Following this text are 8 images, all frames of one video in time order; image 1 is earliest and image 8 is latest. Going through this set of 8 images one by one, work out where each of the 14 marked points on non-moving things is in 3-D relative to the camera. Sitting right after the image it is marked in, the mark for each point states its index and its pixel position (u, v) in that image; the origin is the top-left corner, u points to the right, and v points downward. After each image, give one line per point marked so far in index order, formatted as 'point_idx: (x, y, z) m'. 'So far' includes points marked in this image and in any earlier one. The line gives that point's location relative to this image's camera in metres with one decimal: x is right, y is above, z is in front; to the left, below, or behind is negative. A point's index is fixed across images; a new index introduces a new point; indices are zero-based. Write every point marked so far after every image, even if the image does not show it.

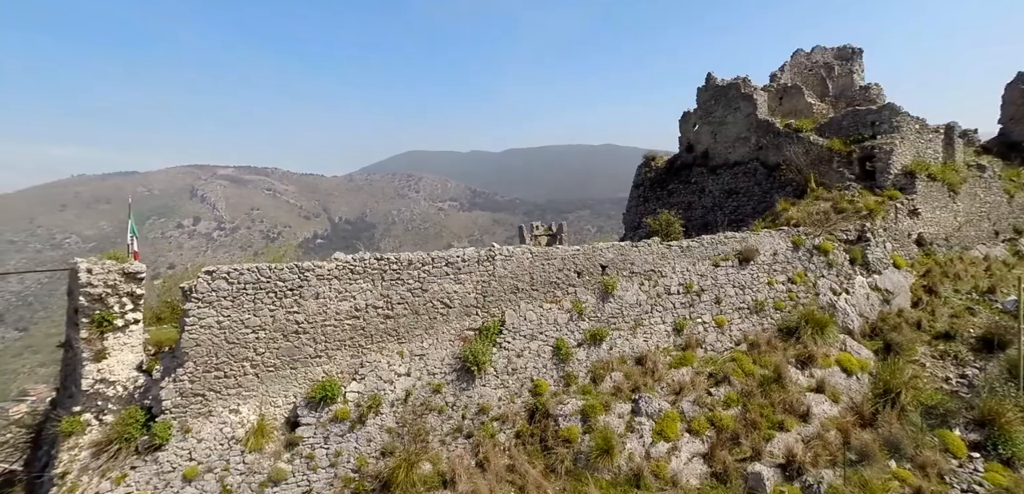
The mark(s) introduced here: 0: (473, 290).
0: (-0.6, -0.6, +7.6) m
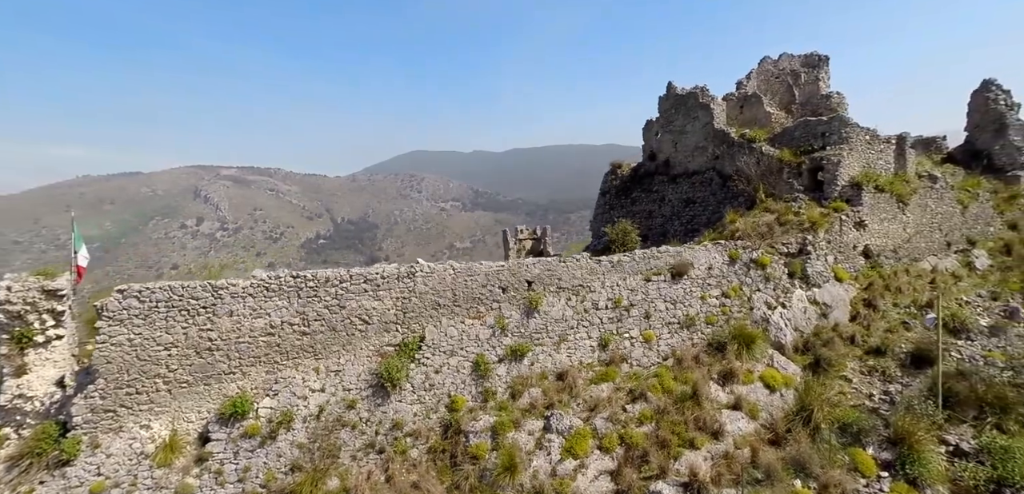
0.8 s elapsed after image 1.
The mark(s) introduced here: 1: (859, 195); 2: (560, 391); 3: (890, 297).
0: (-1.8, -0.9, +7.7) m
1: (+7.3, +1.1, +11.0) m
2: (+0.7, -2.1, +7.8) m
3: (+7.3, -1.0, +10.1) m
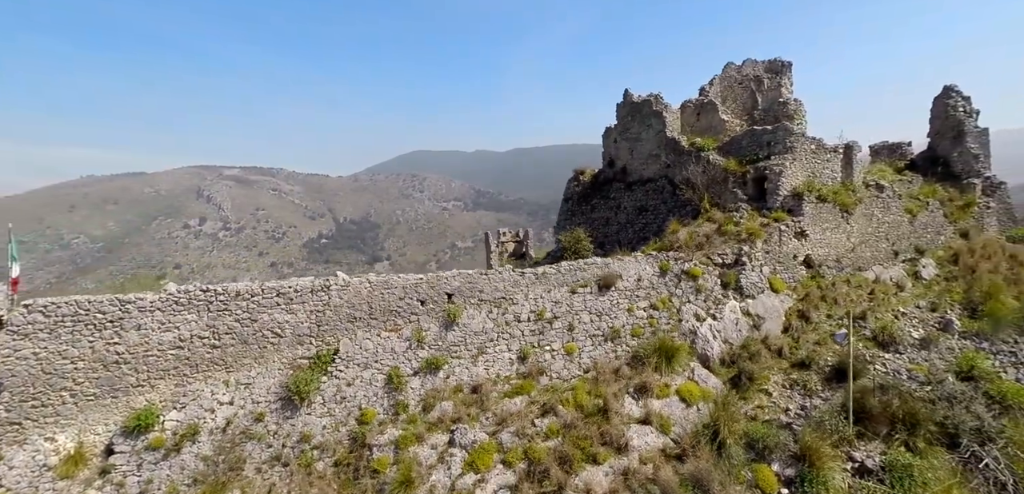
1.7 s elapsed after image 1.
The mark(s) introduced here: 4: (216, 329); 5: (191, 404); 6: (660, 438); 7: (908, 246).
0: (-3.1, -1.1, +7.8) m
1: (+6.1, +0.9, +11.0) m
2: (-0.6, -2.4, +7.8) m
3: (+6.1, -1.2, +10.1) m
4: (-4.2, -1.2, +7.4) m
5: (-4.4, -2.2, +7.2) m
6: (+2.2, -2.8, +7.6) m
7: (+9.2, 0.0, +12.1) m
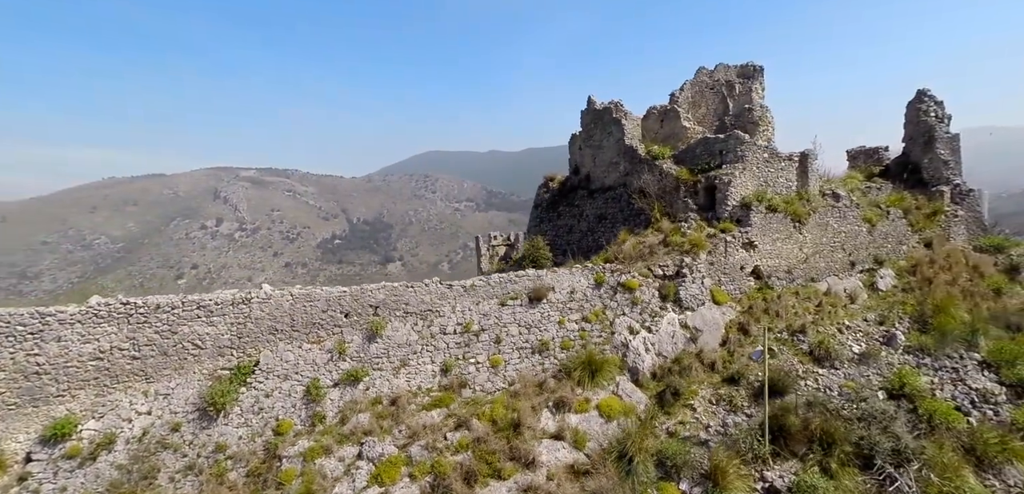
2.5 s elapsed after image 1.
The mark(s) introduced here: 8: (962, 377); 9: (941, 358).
0: (-4.4, -1.3, +8.0) m
1: (+4.9, +0.7, +10.8) m
2: (-1.9, -2.6, +7.9) m
3: (+4.9, -1.4, +9.9) m
4: (-5.5, -1.4, +7.7) m
5: (-5.7, -2.4, +7.5) m
6: (+0.9, -3.0, +7.6) m
7: (+8.0, -0.2, +11.8) m
8: (+7.6, -2.2, +8.9) m
9: (+7.6, -2.0, +9.3) m
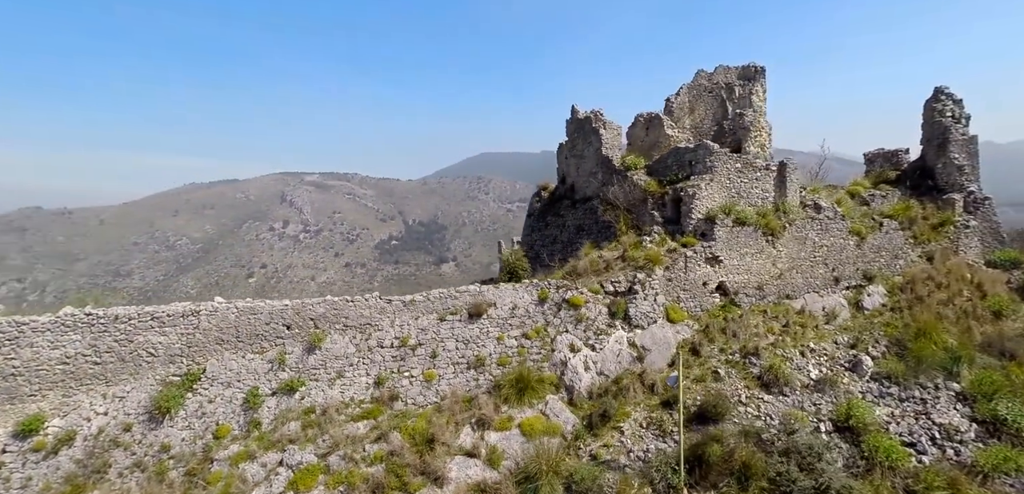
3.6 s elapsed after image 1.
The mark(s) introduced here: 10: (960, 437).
0: (-5.6, -1.6, +8.7) m
1: (+4.0, +0.4, +10.4) m
2: (-3.1, -2.8, +8.3) m
3: (+3.8, -1.7, +9.5) m
4: (-6.7, -1.6, +8.5) m
5: (-7.0, -2.7, +8.3) m
6: (-0.4, -3.3, +7.7) m
7: (+7.2, -0.5, +11.0) m
8: (+6.5, -2.5, +8.1) m
9: (+6.5, -2.3, +8.5) m
10: (+6.5, -2.8, +7.6) m
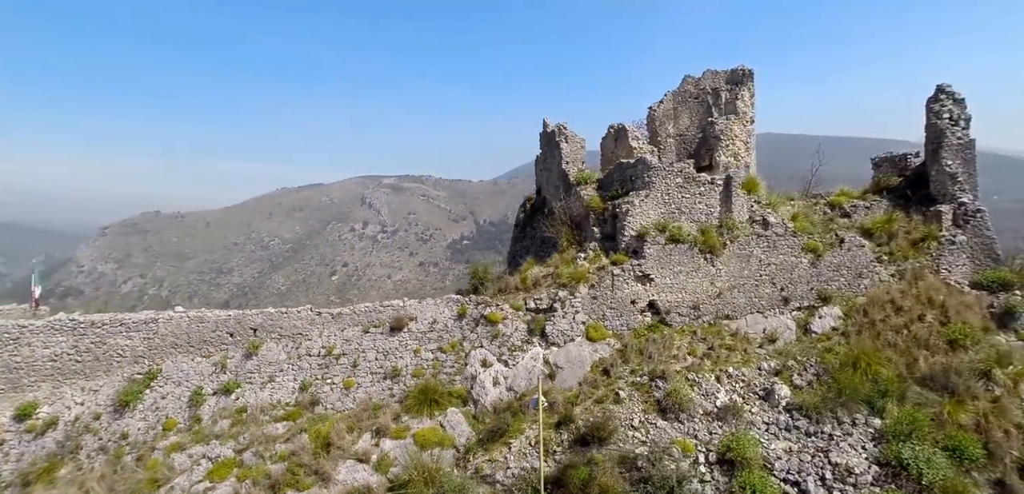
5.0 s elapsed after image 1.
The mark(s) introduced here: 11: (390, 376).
0: (-7.1, -1.9, +10.1) m
1: (+2.5, 0.0, +10.2) m
2: (-4.8, -3.2, +9.3) m
3: (+2.2, -2.1, +9.3) m
4: (-8.4, -1.9, +10.1) m
5: (-8.6, -3.0, +9.9) m
6: (-2.2, -3.6, +8.2) m
7: (+5.8, -0.9, +10.3) m
8: (+4.6, -2.9, +7.6) m
9: (+4.7, -2.7, +8.0) m
10: (+4.6, -3.2, +7.1) m
11: (-2.2, -2.4, +9.7) m
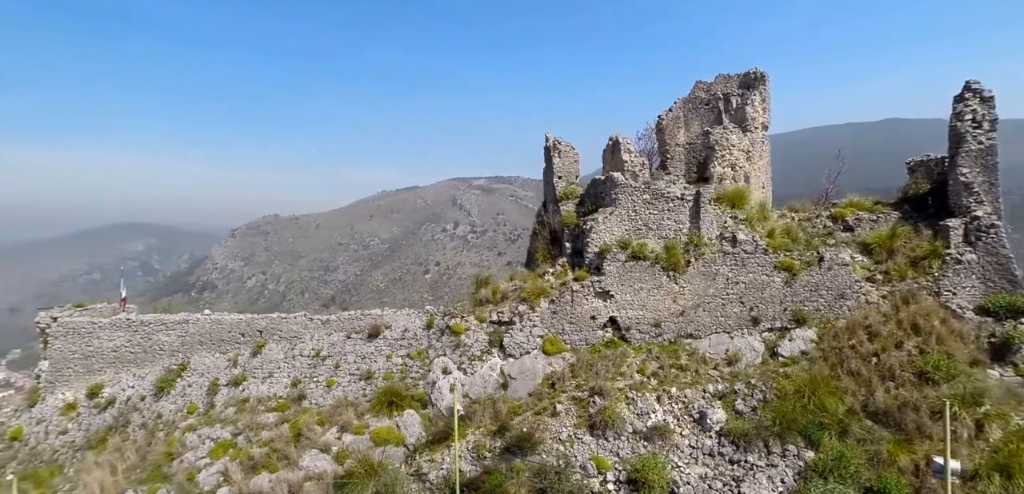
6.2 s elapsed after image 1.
0: (-7.7, -2.2, +12.0) m
1: (+1.8, -0.3, +10.3) m
2: (-5.6, -3.5, +10.8) m
3: (+1.3, -2.4, +9.5) m
4: (-8.9, -2.2, +12.3) m
5: (-9.2, -3.2, +12.2) m
6: (-3.3, -3.9, +9.3) m
7: (+5.0, -1.2, +9.8) m
8: (+3.3, -3.2, +7.4) m
9: (+3.5, -3.0, +7.7) m
10: (+3.2, -3.5, +6.9) m
11: (-3.0, -2.7, +10.7) m
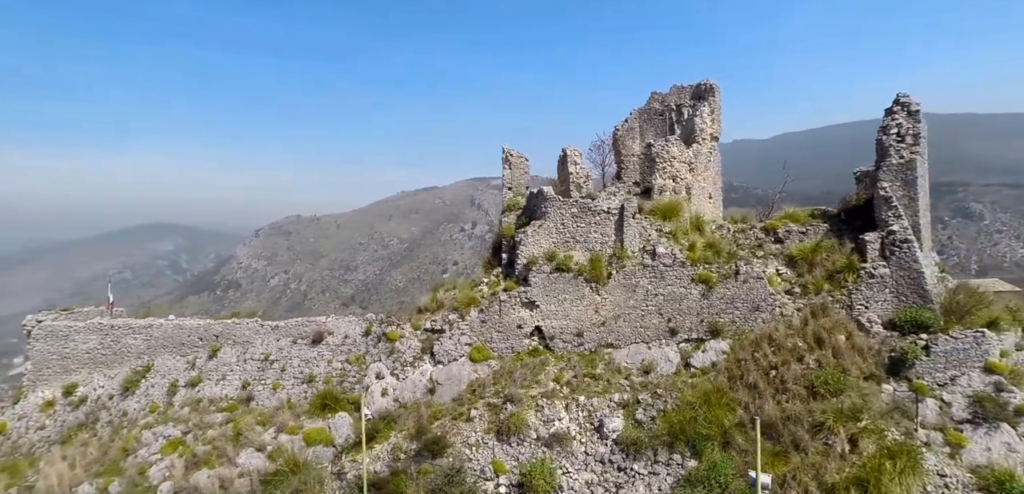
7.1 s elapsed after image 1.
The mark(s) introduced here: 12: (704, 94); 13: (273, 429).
0: (-9.1, -2.4, +12.9) m
1: (+0.4, -0.6, +10.7) m
2: (-7.0, -3.7, +11.6) m
3: (-0.2, -2.6, +10.0) m
4: (-10.3, -2.4, +13.2) m
5: (-10.6, -3.4, +13.2) m
6: (-4.8, -4.2, +10.0) m
7: (+3.6, -1.5, +10.0) m
8: (+1.7, -3.5, +7.7) m
9: (+1.9, -3.2, +8.0) m
10: (+1.6, -3.7, +7.2) m
11: (-4.4, -2.9, +11.4) m
12: (+5.1, +4.1, +13.9) m
13: (-4.8, -3.7, +10.5) m
